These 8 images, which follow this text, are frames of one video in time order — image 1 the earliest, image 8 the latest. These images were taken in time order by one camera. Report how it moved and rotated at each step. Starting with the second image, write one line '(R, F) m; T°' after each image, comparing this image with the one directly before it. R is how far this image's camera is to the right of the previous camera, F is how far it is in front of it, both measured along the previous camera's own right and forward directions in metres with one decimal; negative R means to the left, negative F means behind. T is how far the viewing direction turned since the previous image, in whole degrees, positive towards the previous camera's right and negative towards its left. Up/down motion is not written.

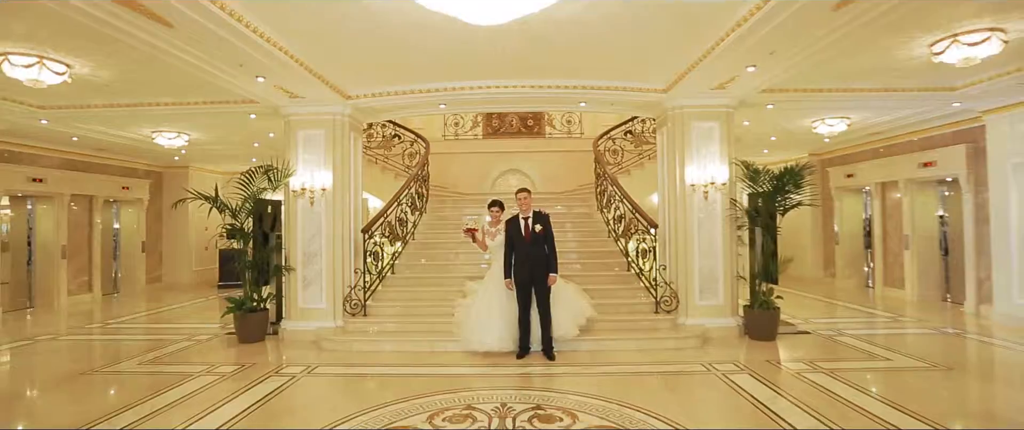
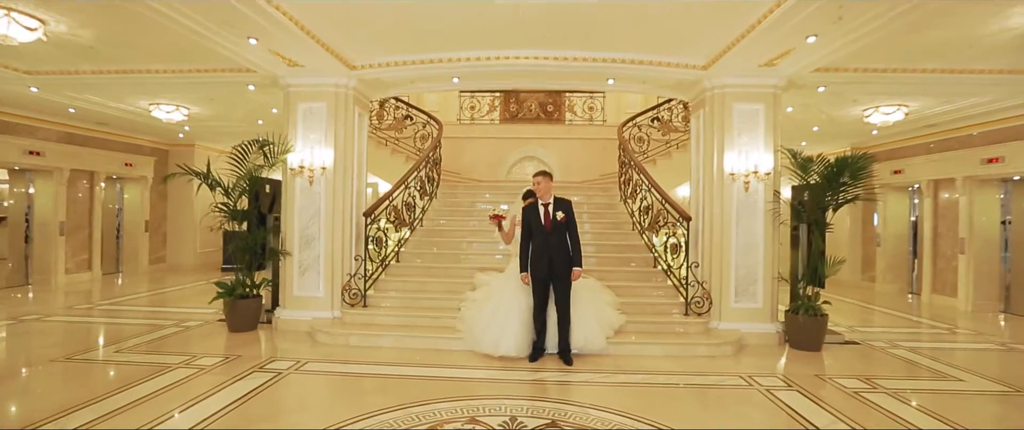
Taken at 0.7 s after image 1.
(0.0, +0.6) m; -2°
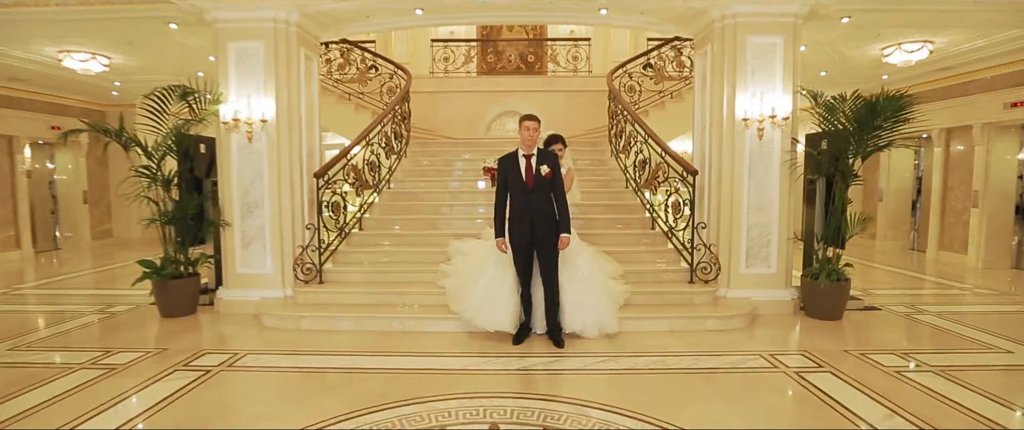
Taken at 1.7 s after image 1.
(0.0, +0.8) m; +2°
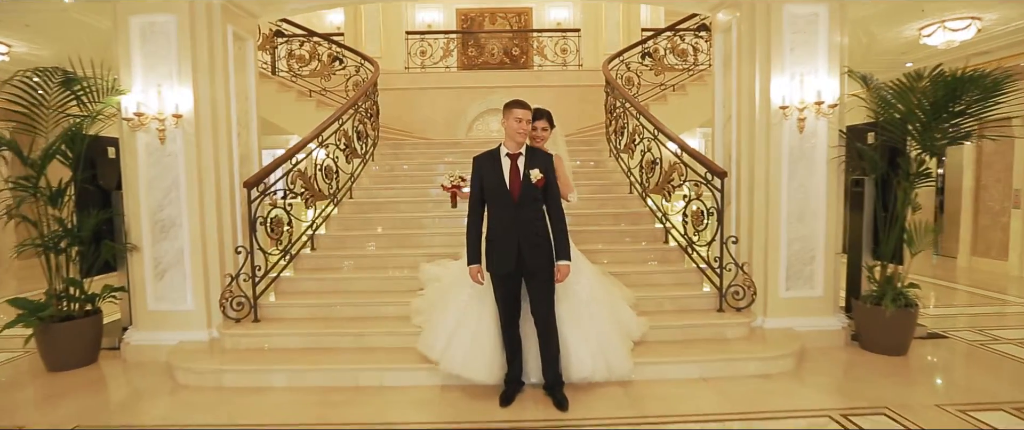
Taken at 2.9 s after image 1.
(0.0, +1.0) m; +2°
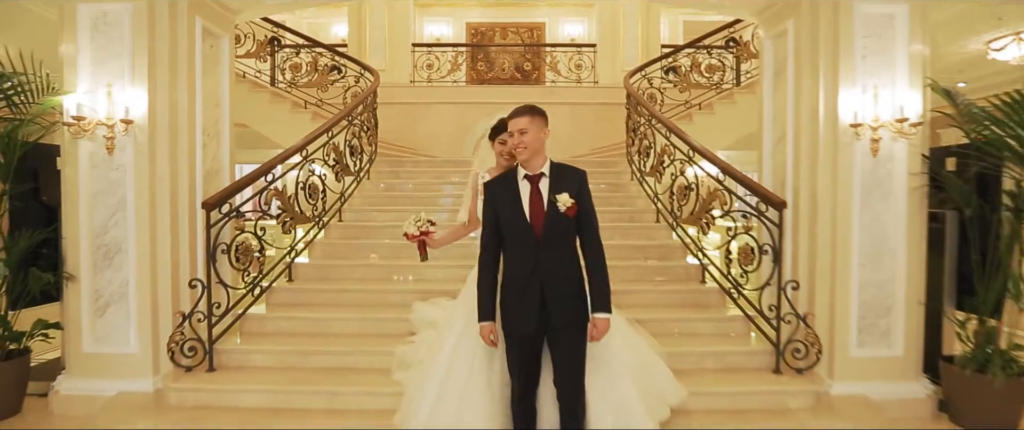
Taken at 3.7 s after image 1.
(0.0, +0.7) m; -1°
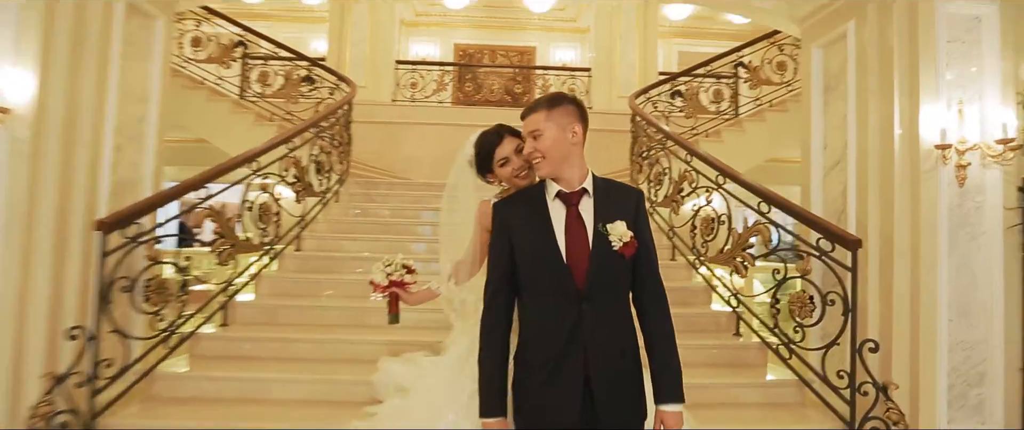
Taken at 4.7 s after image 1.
(-0.1, +0.7) m; +2°
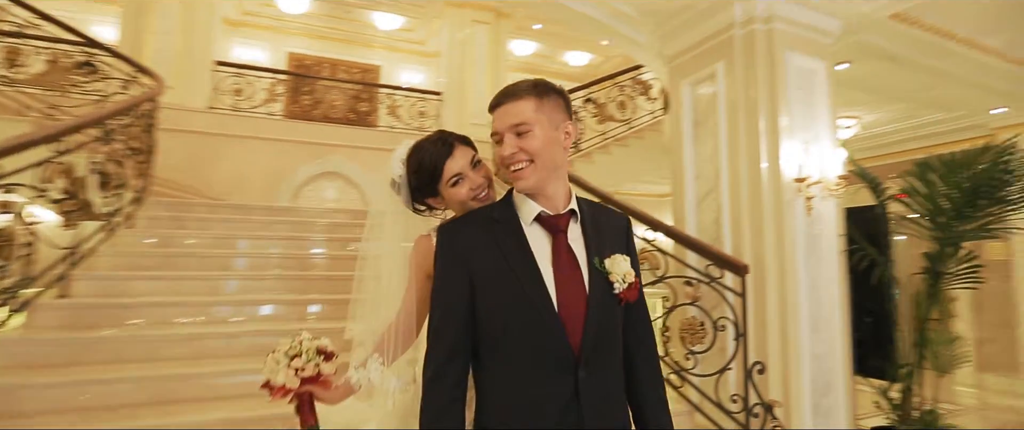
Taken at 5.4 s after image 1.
(-0.3, +0.5) m; +20°
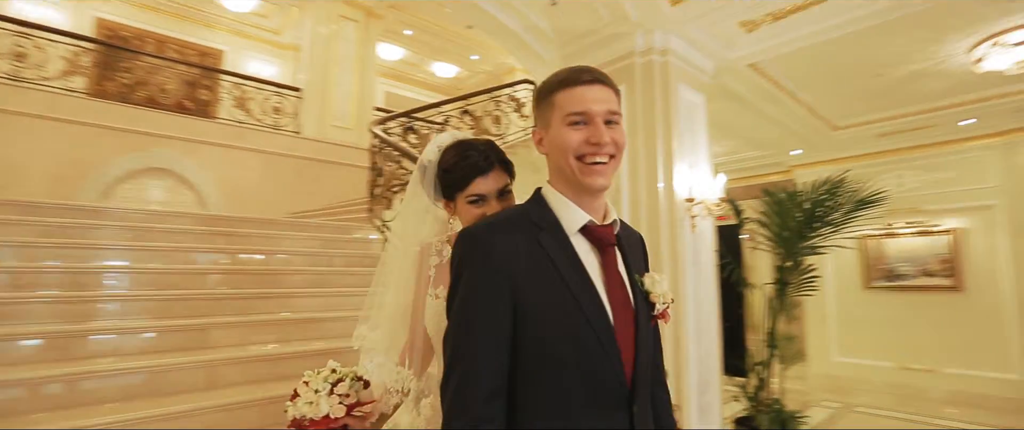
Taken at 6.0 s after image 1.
(-0.4, +0.2) m; +18°
